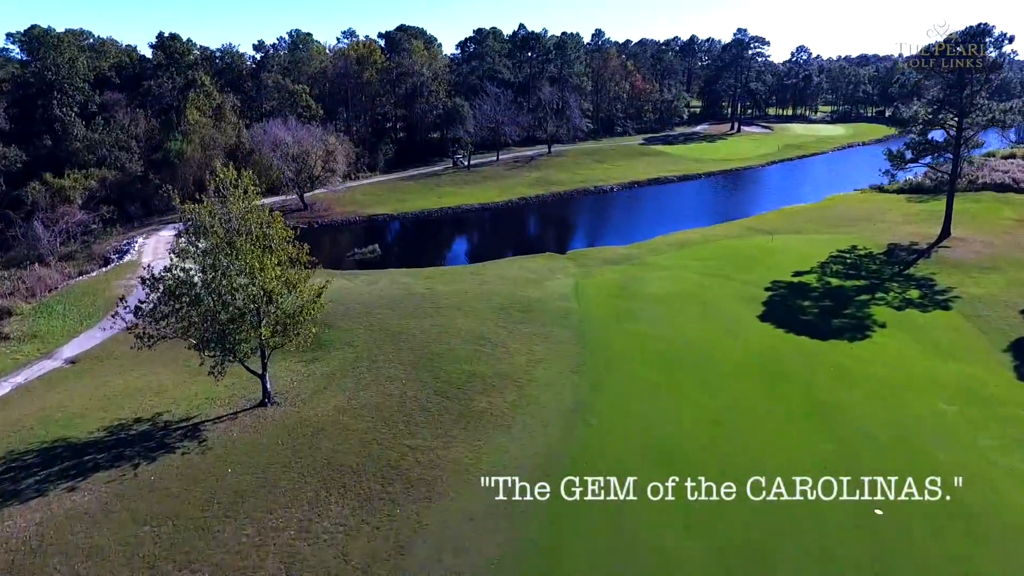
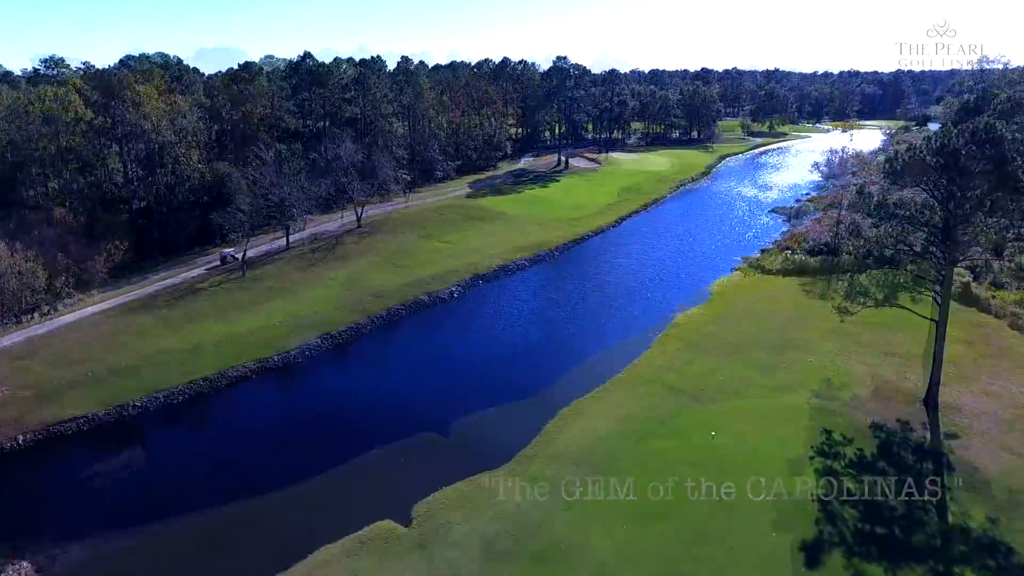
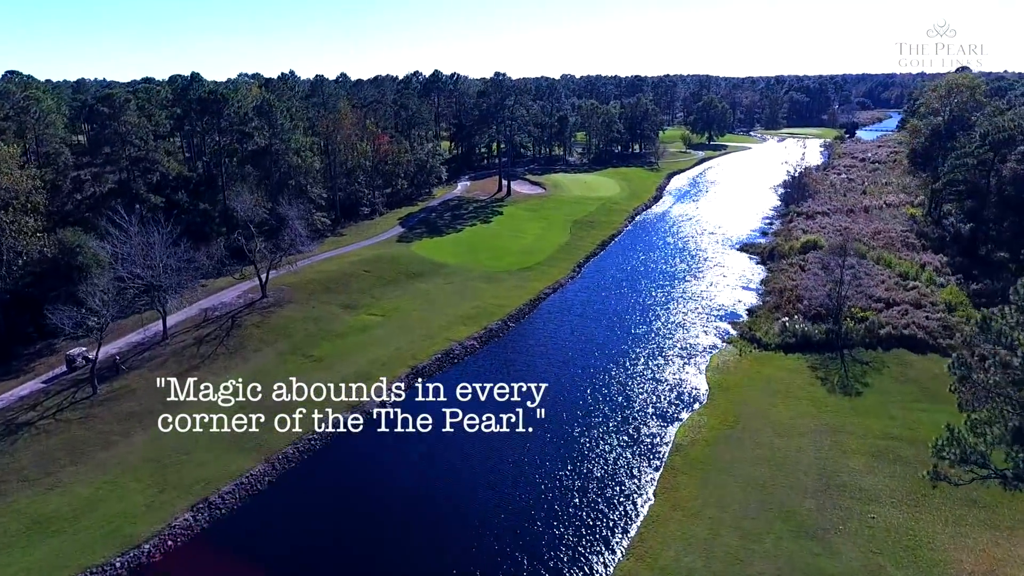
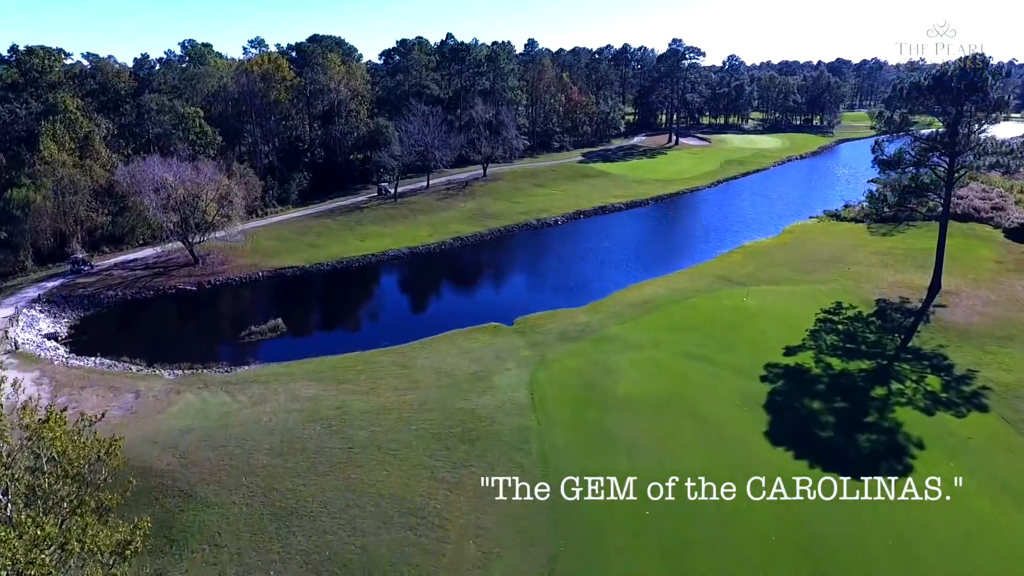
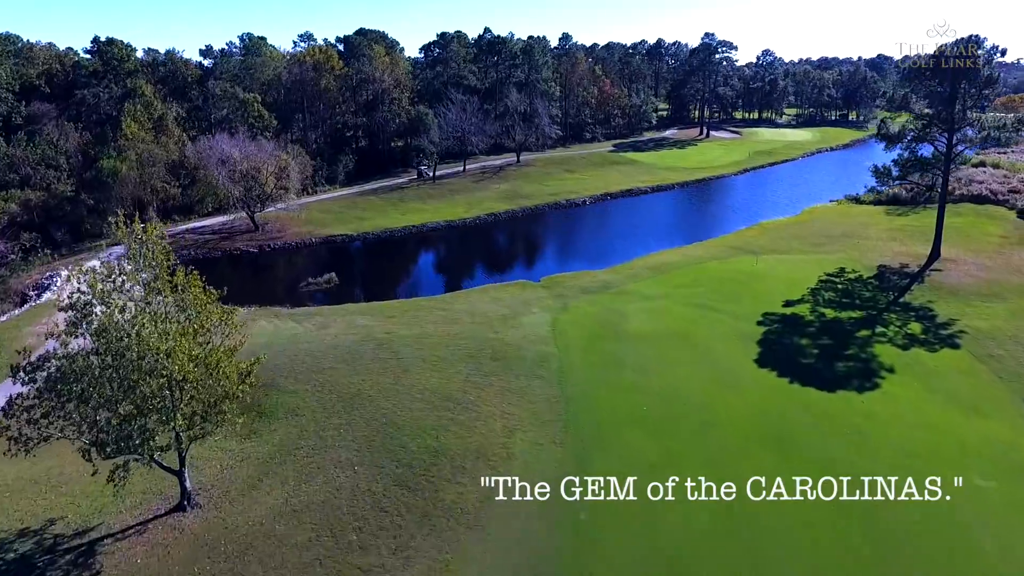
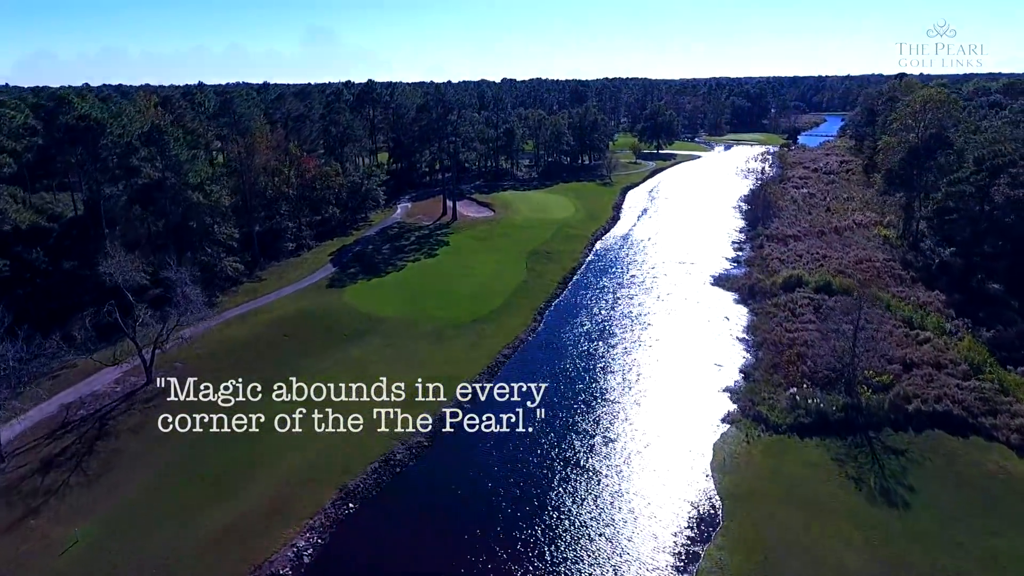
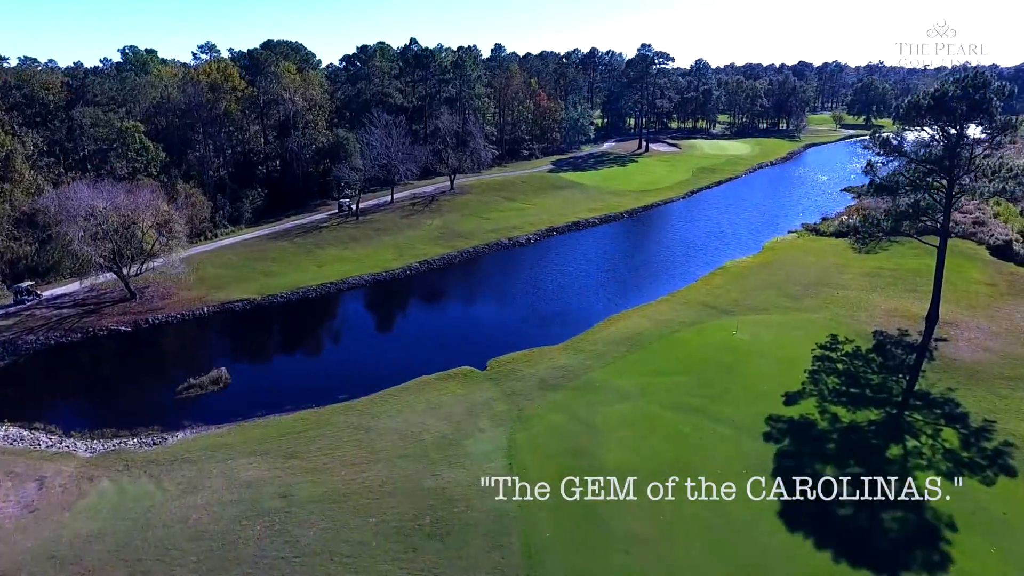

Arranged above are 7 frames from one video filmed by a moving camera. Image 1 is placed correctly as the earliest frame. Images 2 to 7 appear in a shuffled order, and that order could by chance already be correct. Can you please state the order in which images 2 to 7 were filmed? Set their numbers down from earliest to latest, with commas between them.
5, 4, 7, 2, 3, 6
